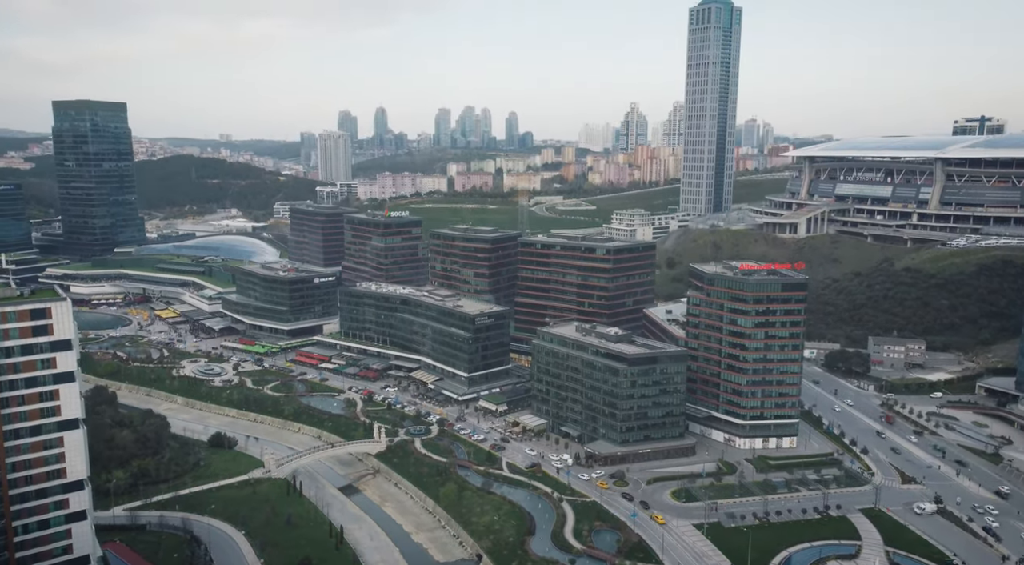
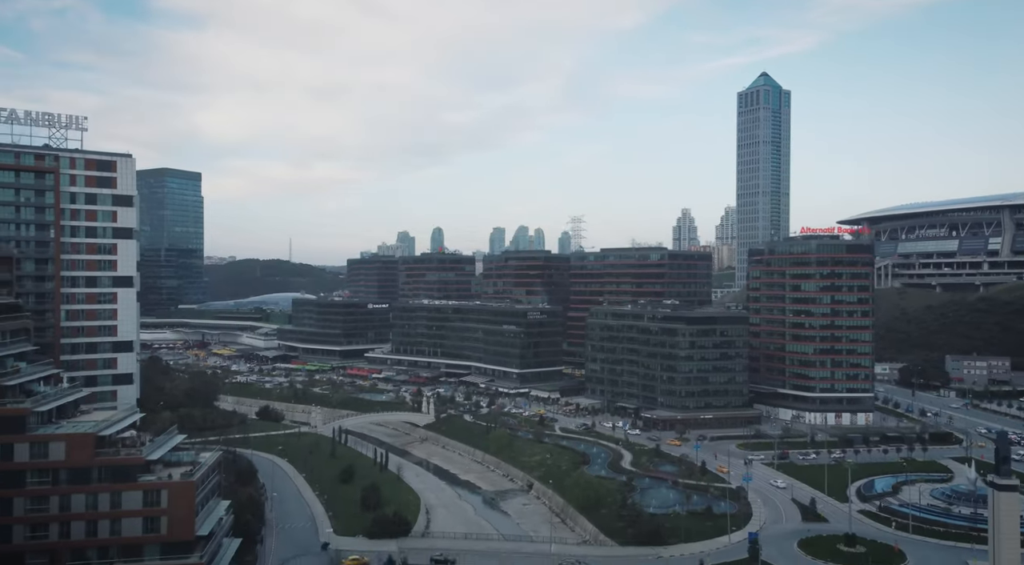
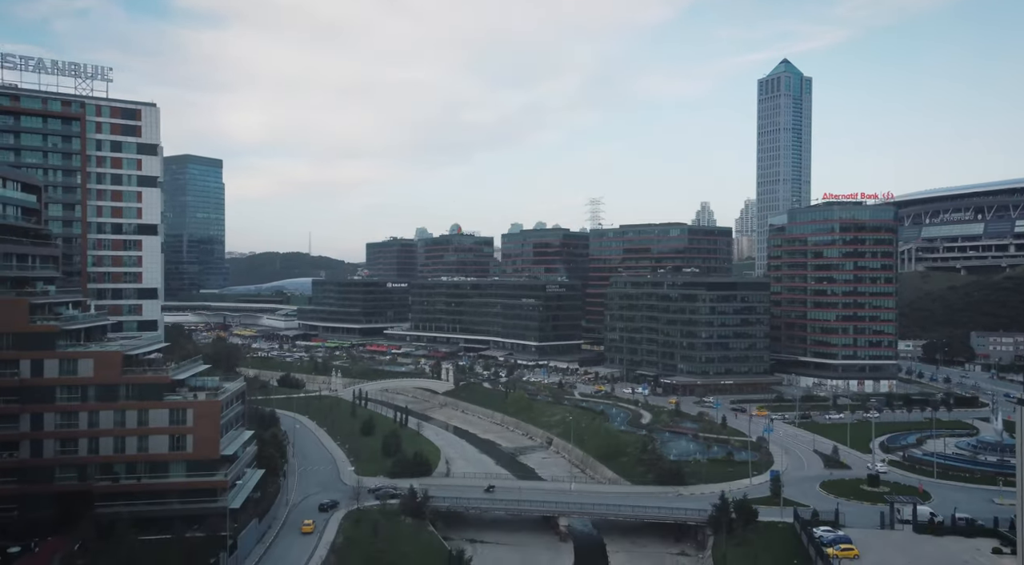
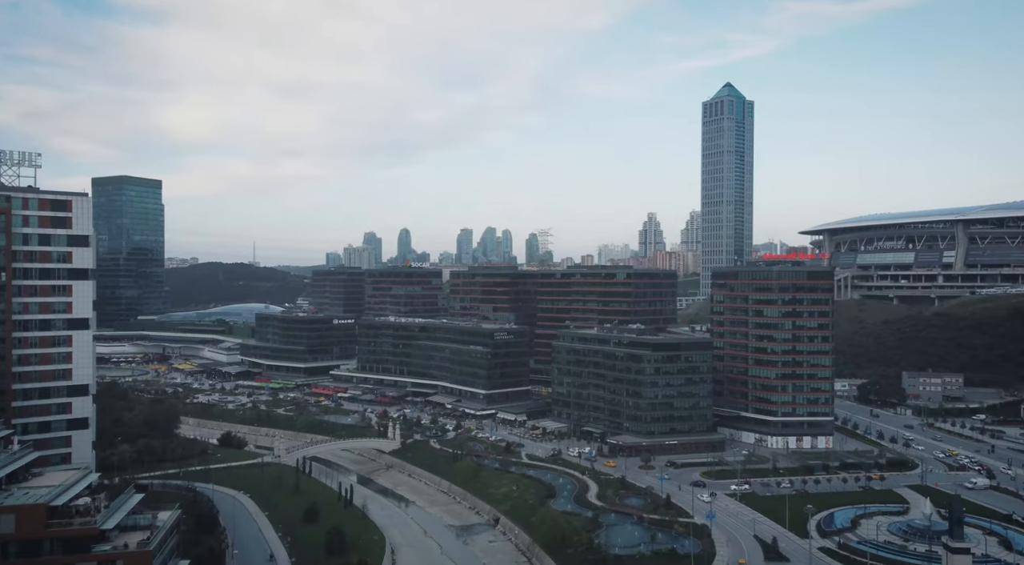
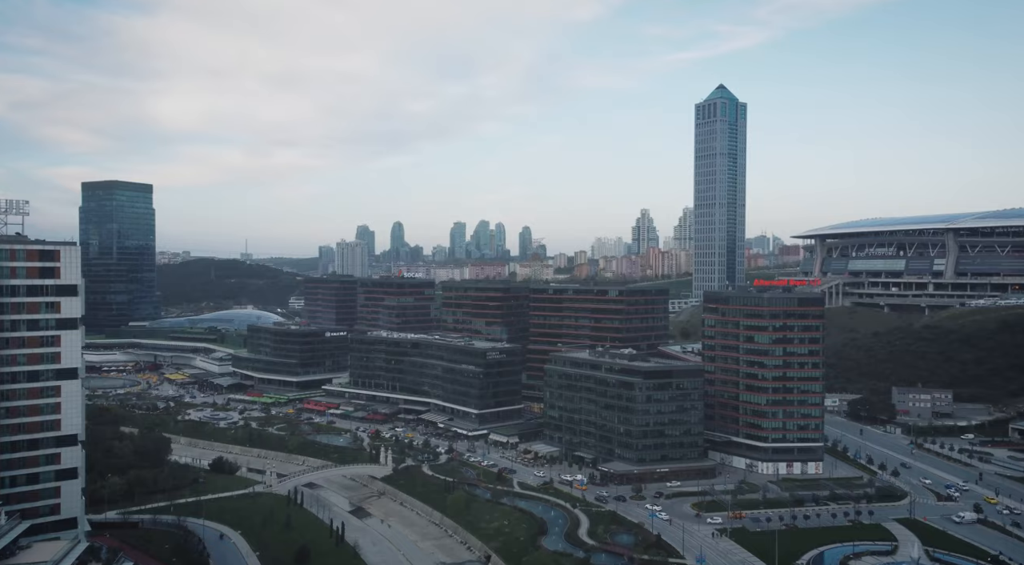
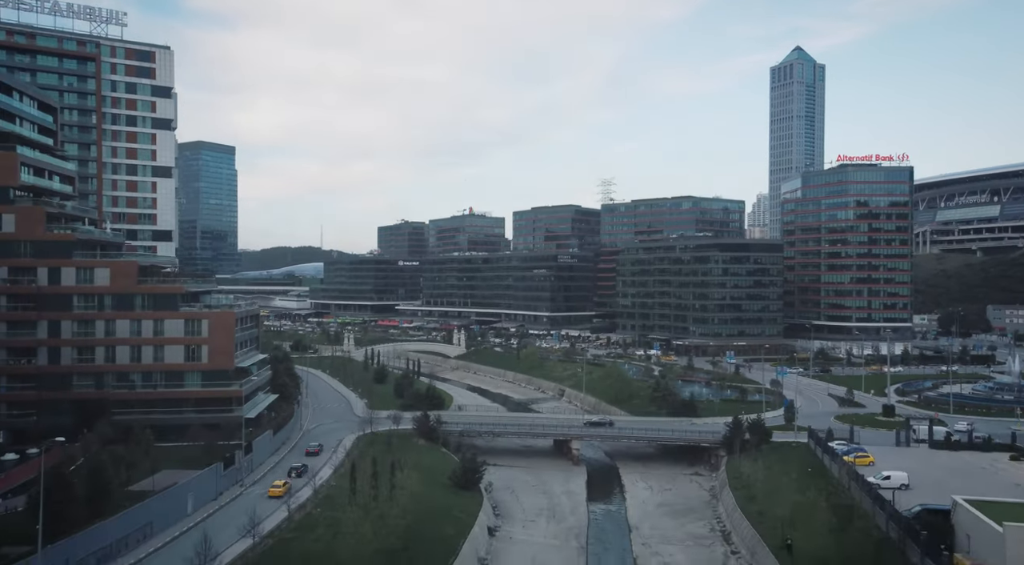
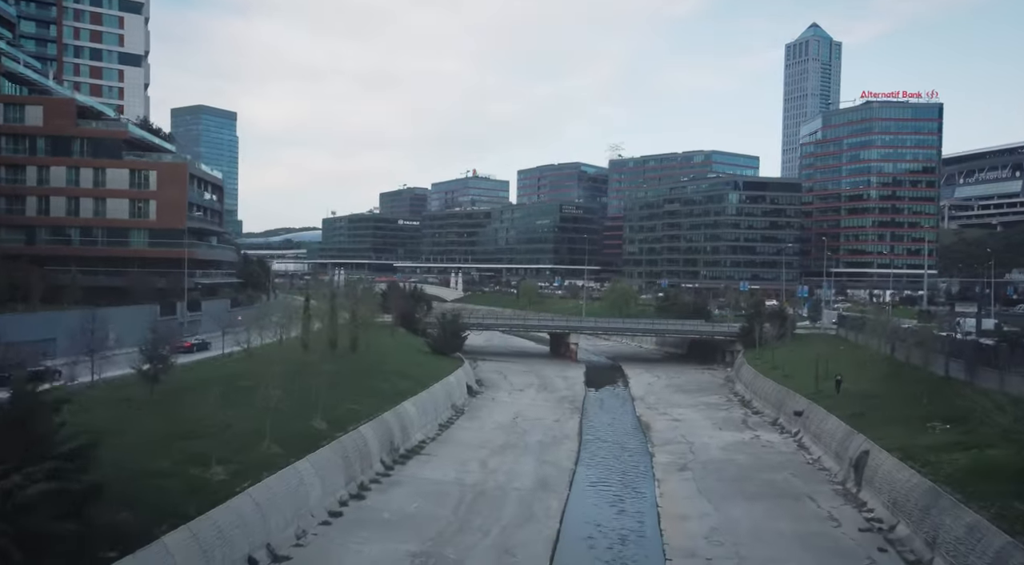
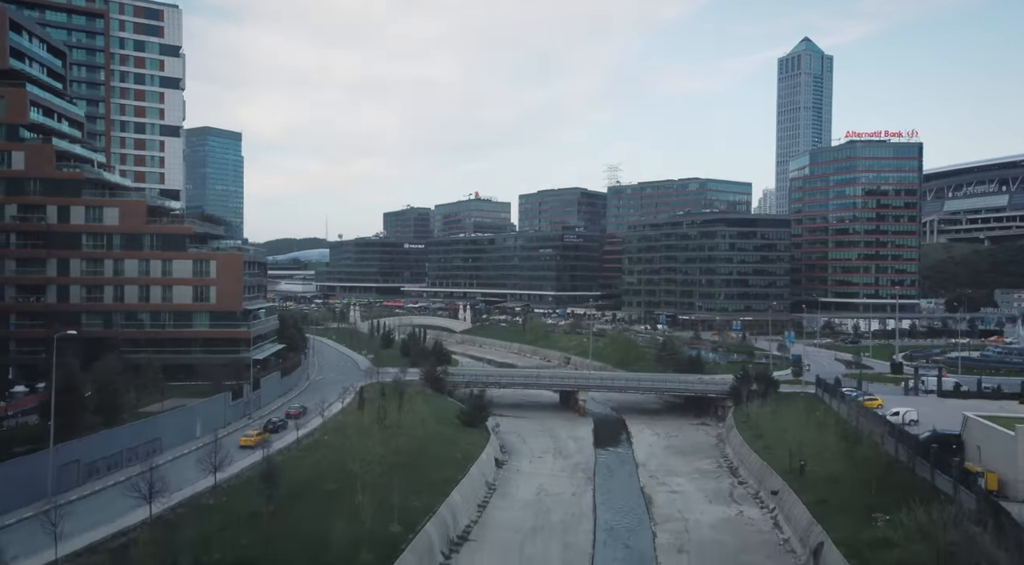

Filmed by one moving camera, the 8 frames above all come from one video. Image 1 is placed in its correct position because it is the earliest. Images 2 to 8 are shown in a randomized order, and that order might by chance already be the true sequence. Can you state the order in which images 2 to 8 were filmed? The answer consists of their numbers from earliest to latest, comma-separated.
5, 4, 2, 3, 6, 8, 7
